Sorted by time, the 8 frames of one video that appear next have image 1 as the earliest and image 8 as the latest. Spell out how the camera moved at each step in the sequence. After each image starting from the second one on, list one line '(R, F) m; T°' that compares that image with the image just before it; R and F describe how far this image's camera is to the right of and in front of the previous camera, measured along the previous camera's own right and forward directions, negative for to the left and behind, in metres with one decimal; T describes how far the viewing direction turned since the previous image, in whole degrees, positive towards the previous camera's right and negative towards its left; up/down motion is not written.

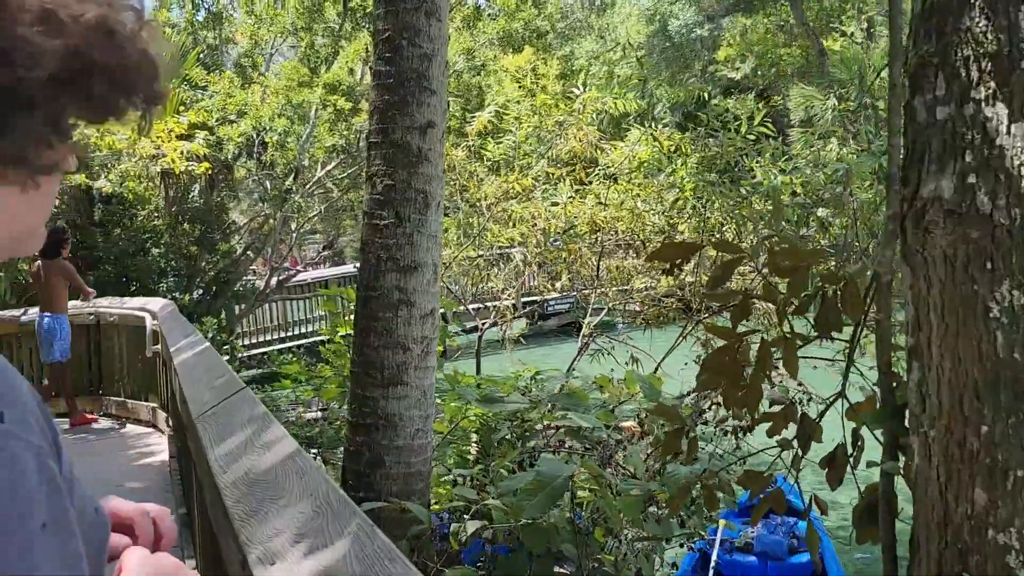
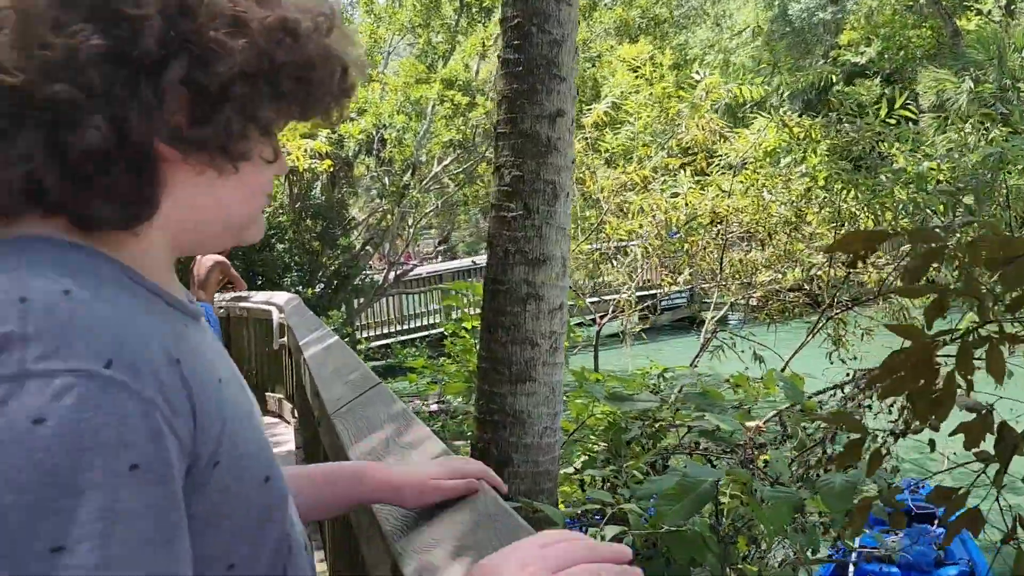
(-0.1, +0.1) m; -7°
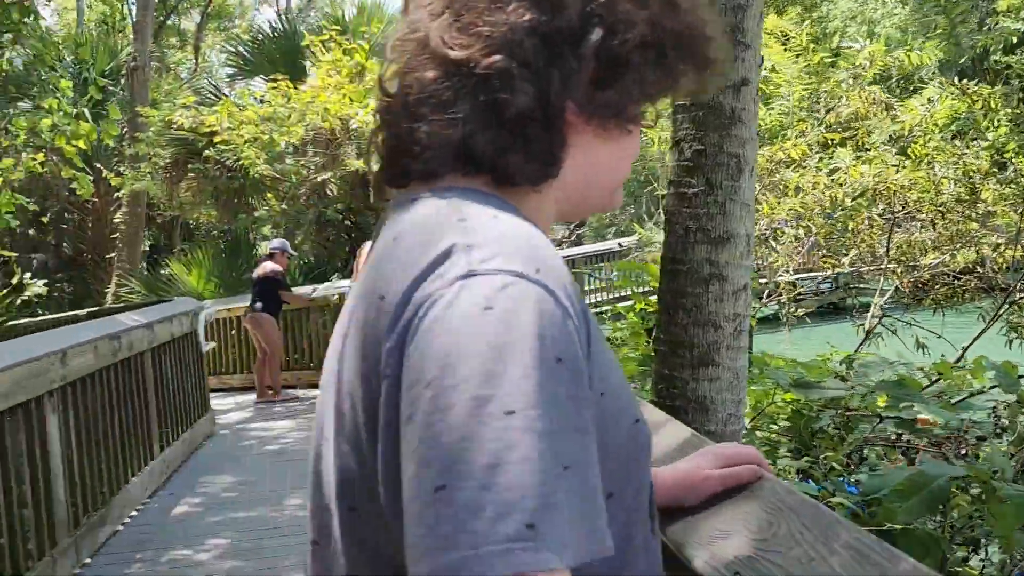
(-0.2, +0.1) m; -8°
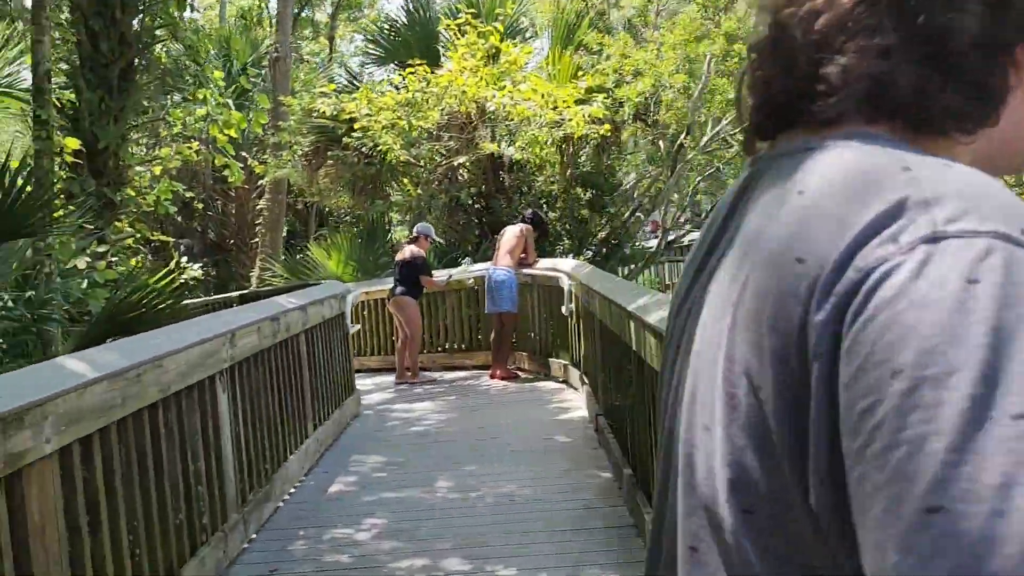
(-0.2, +0.1) m; -8°
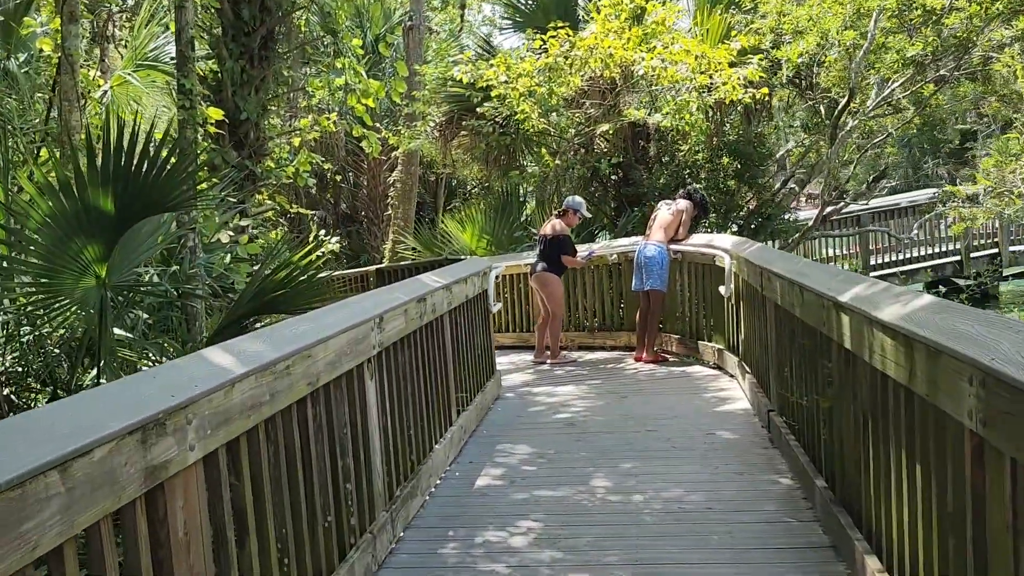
(-0.2, +0.4) m; -8°
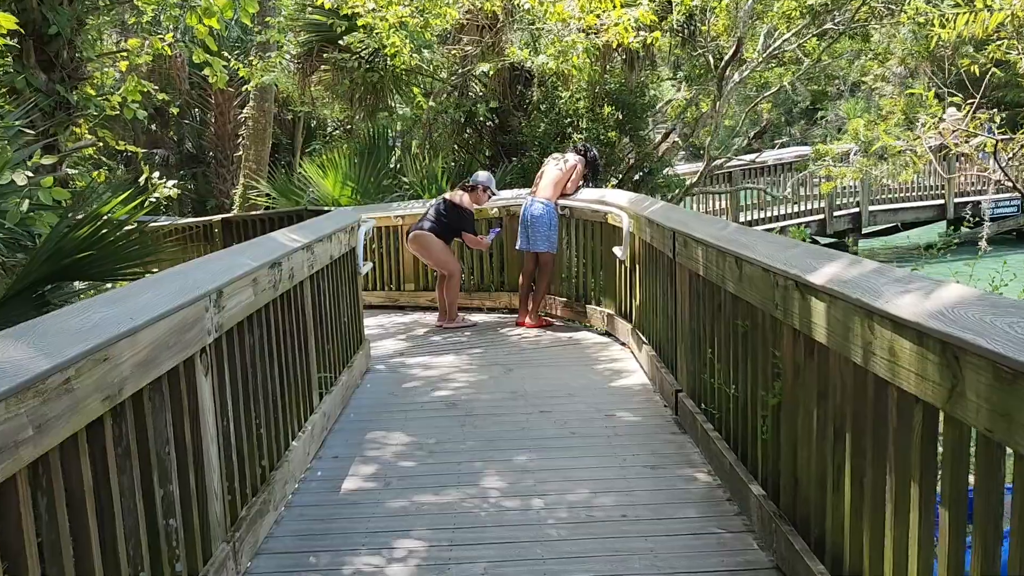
(-0.1, +0.7) m; +9°
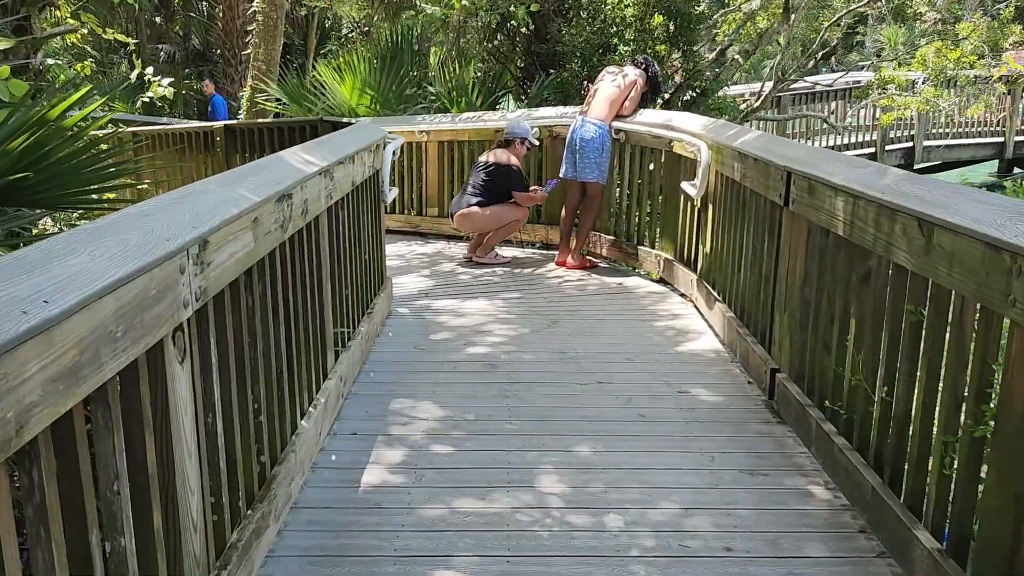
(-0.2, +0.8) m; 0°
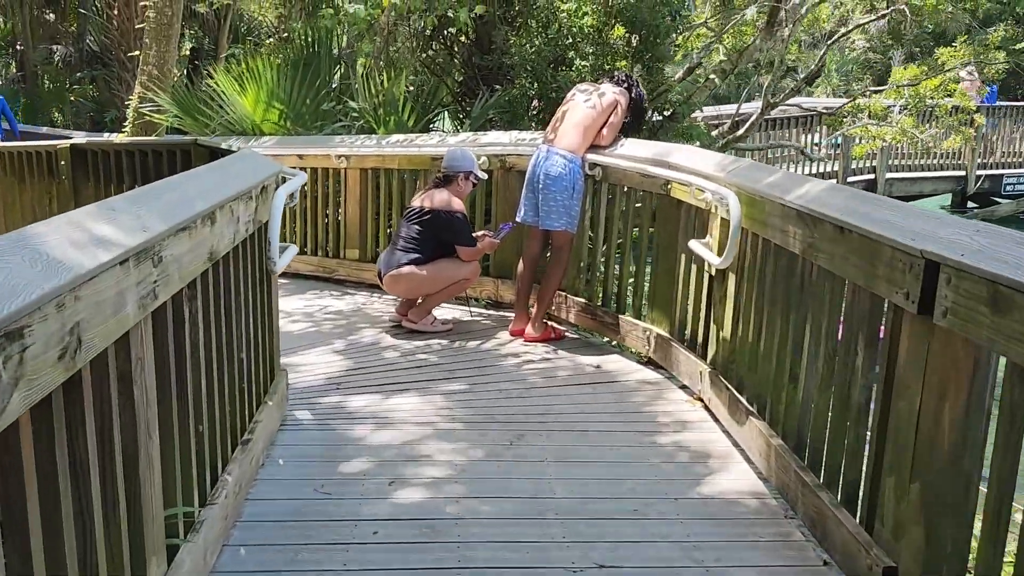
(-0.1, +1.3) m; +5°
